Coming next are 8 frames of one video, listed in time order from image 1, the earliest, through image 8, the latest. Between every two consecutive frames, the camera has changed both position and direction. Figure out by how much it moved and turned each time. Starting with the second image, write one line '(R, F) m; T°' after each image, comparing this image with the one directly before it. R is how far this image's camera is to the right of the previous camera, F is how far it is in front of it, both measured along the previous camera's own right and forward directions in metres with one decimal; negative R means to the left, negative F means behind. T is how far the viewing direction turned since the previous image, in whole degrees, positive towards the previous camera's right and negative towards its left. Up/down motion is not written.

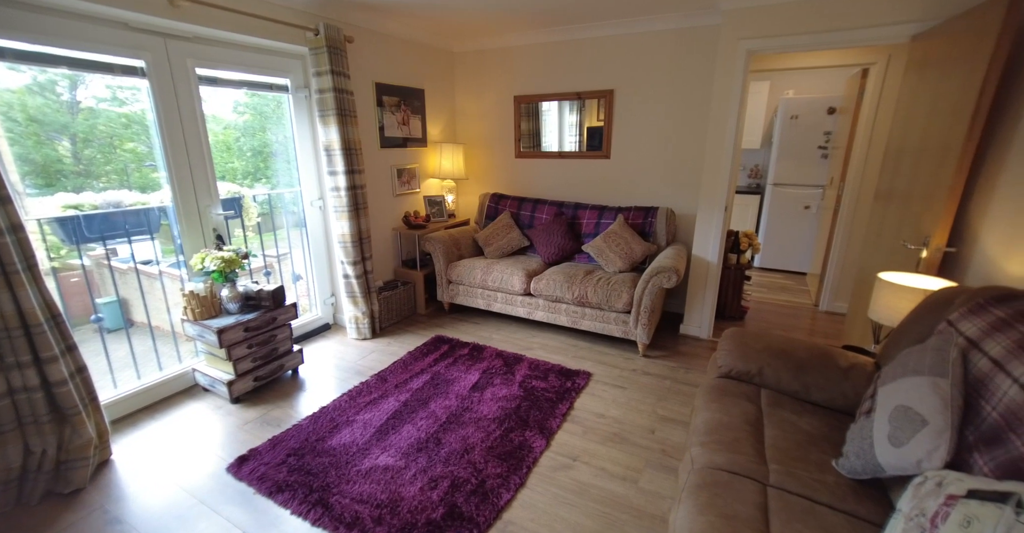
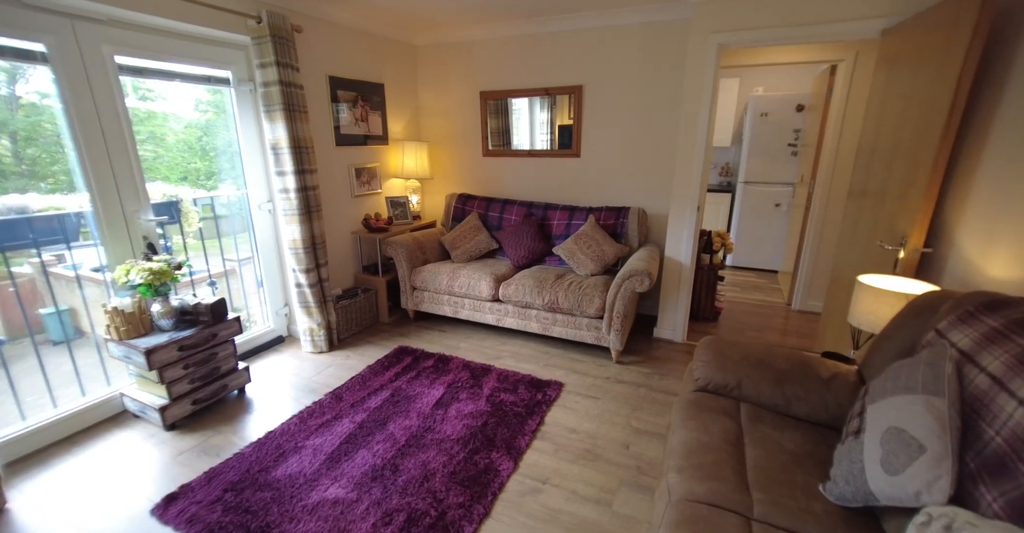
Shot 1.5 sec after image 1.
(+0.1, +0.2) m; +3°
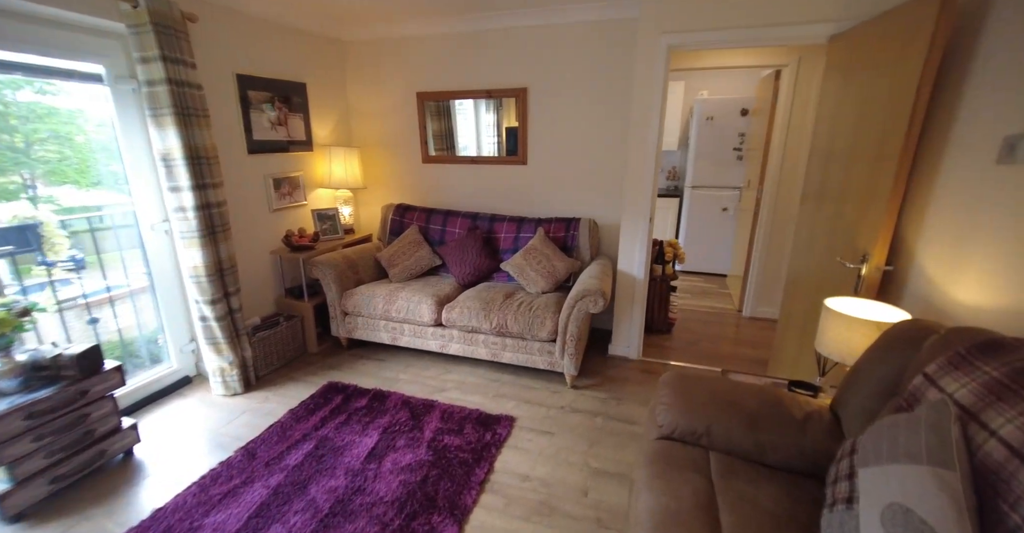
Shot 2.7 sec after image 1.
(+0.1, +0.3) m; +6°
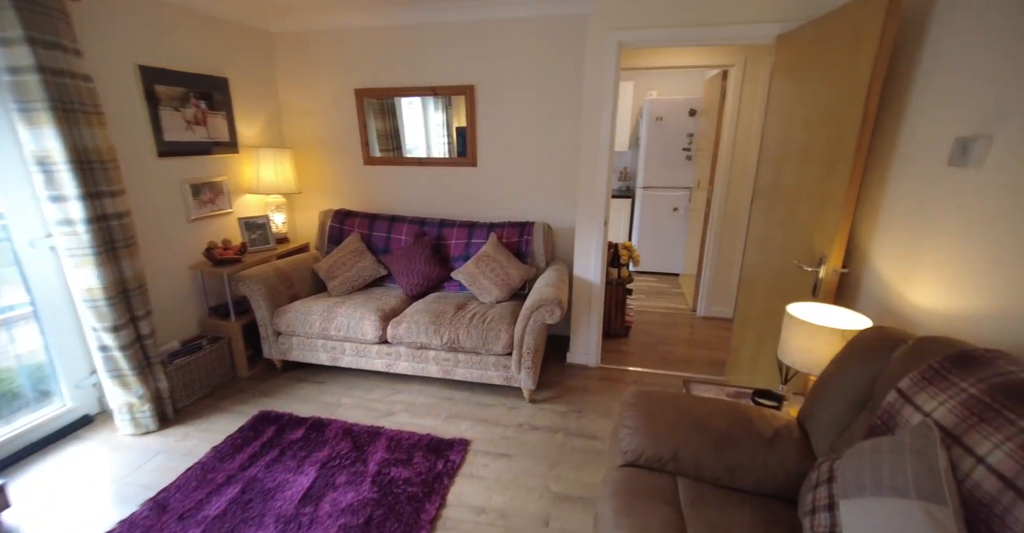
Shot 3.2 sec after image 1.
(0.0, +0.2) m; +6°
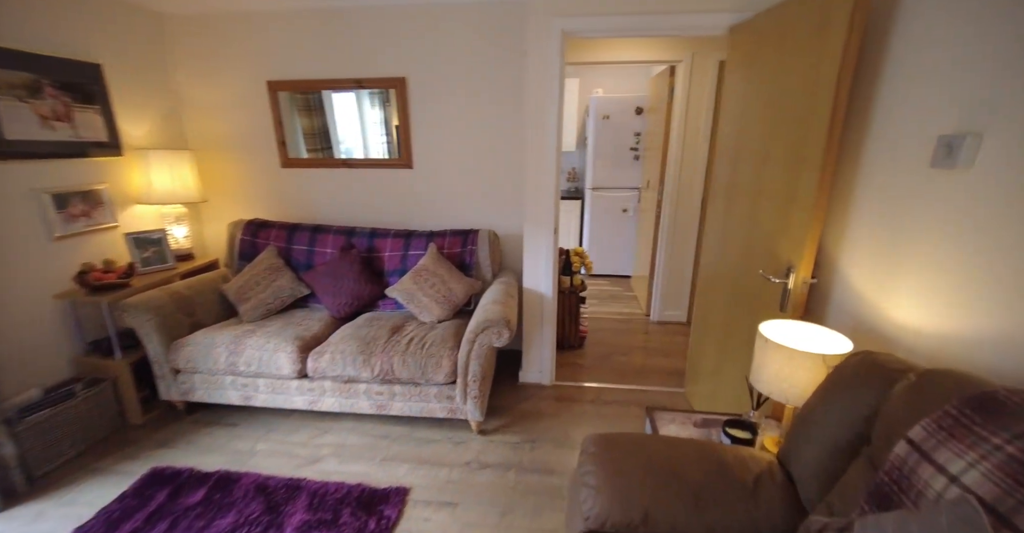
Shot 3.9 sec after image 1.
(+0.1, +0.3) m; +6°
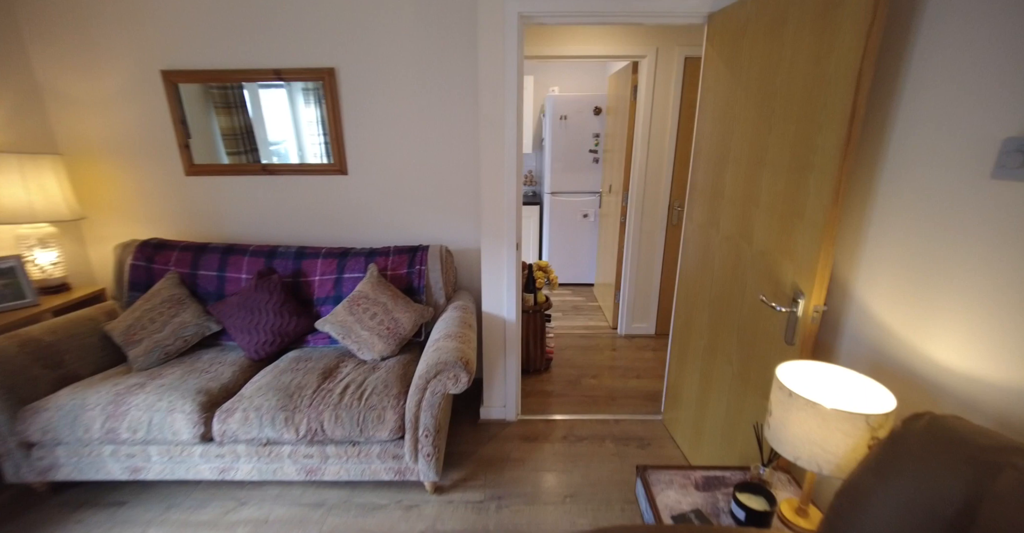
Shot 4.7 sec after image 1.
(0.0, +0.3) m; +6°
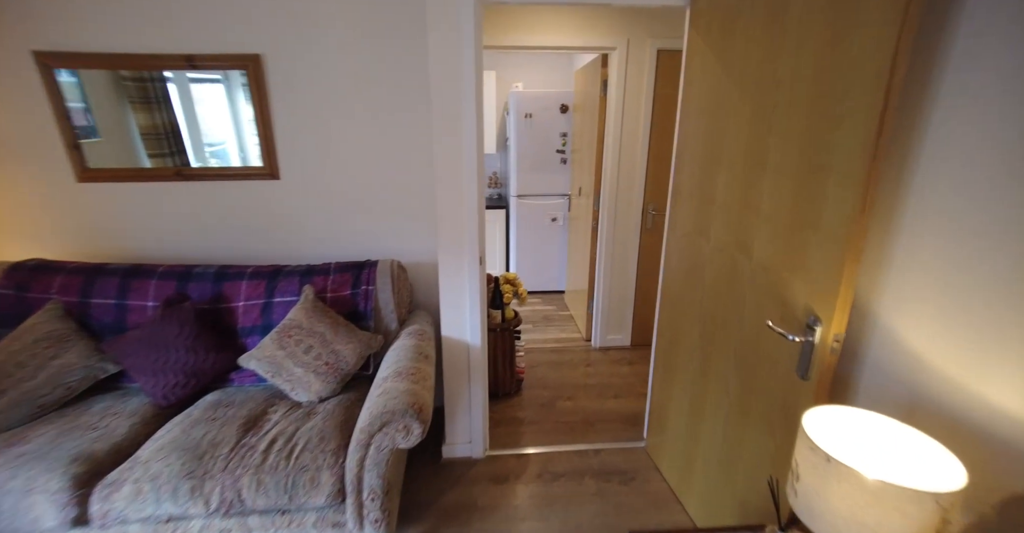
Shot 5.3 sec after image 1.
(0.0, +0.3) m; +4°
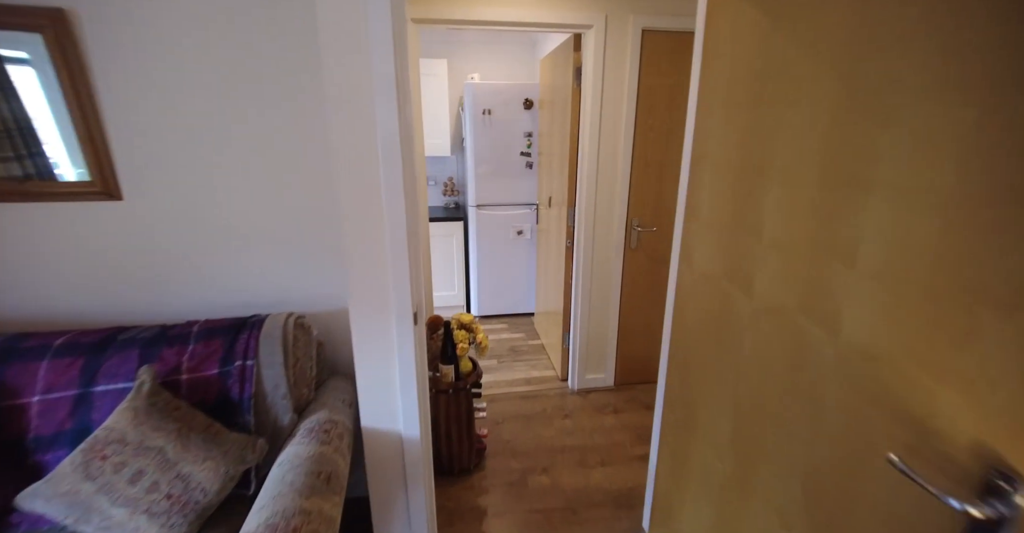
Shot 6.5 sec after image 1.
(+0.1, +0.6) m; +4°
